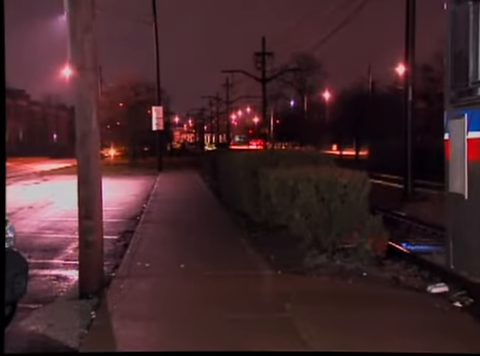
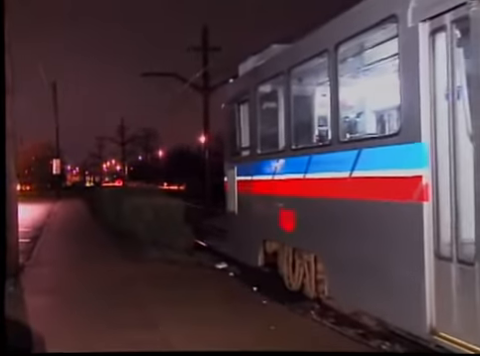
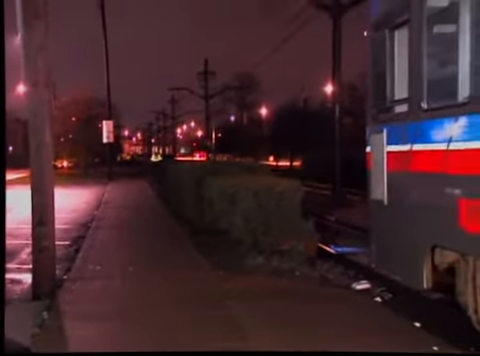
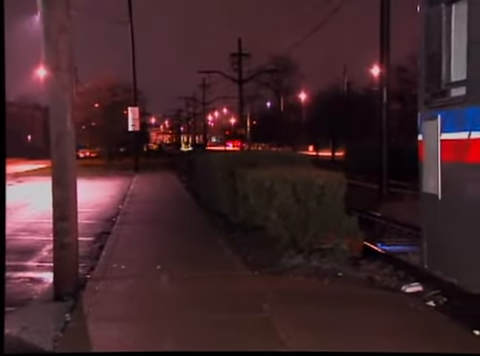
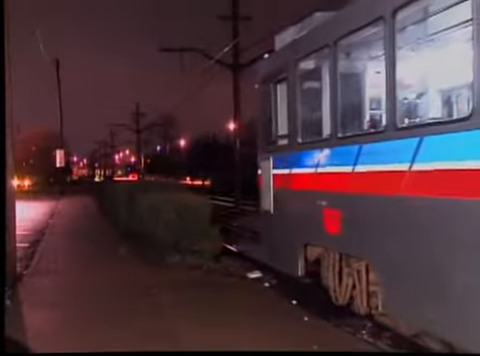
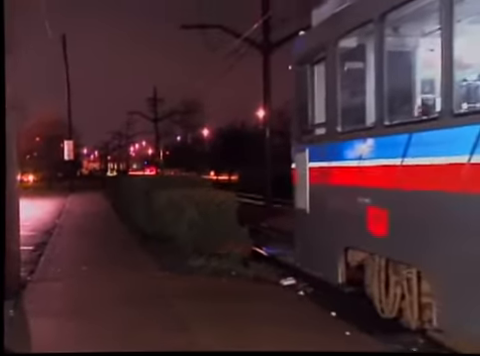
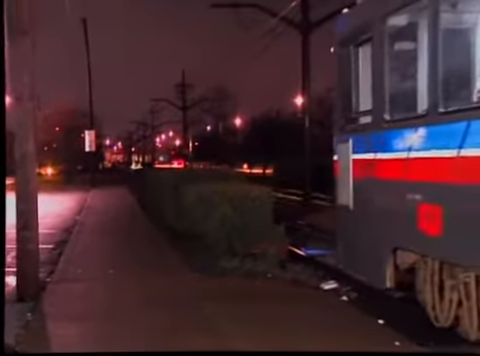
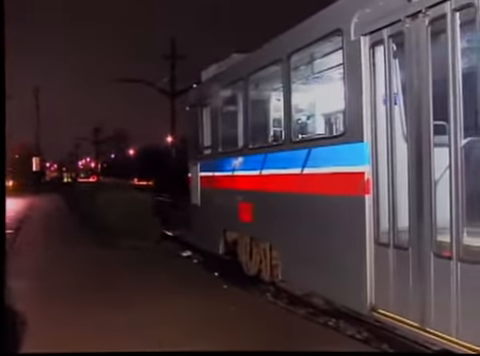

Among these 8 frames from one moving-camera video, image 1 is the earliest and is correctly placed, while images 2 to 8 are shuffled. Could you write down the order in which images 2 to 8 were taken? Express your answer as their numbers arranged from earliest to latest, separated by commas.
4, 3, 7, 6, 5, 2, 8
